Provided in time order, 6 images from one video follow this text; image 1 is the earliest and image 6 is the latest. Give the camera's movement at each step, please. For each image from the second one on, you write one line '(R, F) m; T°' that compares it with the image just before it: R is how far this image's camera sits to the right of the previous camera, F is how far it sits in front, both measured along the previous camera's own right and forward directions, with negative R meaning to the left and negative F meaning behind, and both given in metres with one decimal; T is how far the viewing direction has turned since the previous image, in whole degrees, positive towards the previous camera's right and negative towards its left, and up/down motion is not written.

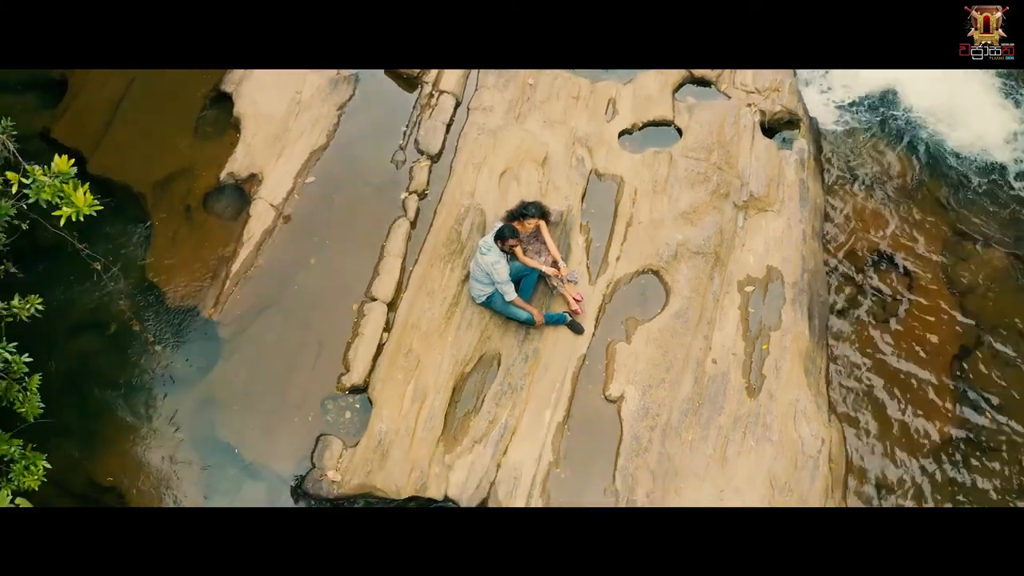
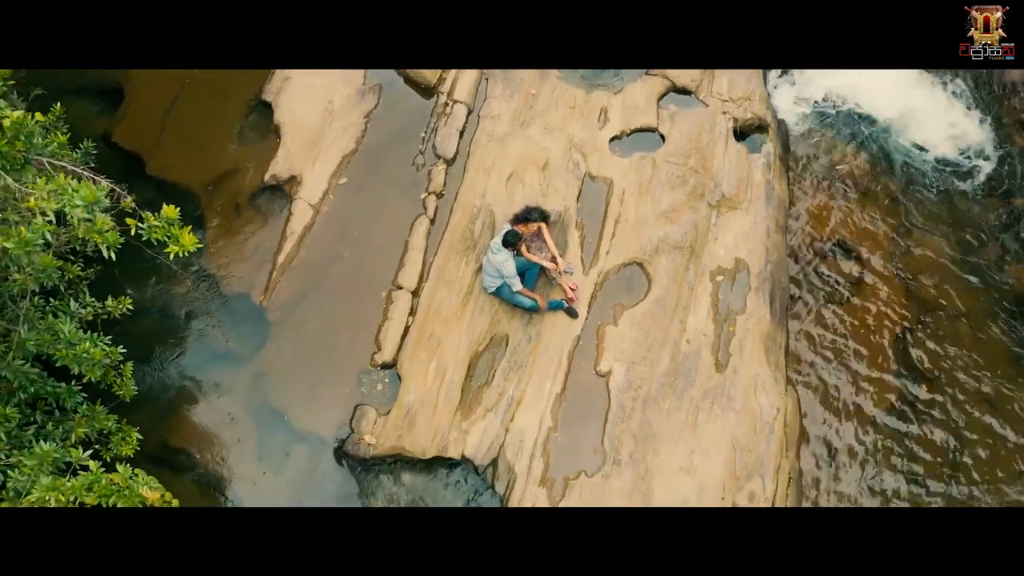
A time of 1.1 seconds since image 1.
(0.0, -1.0) m; 0°
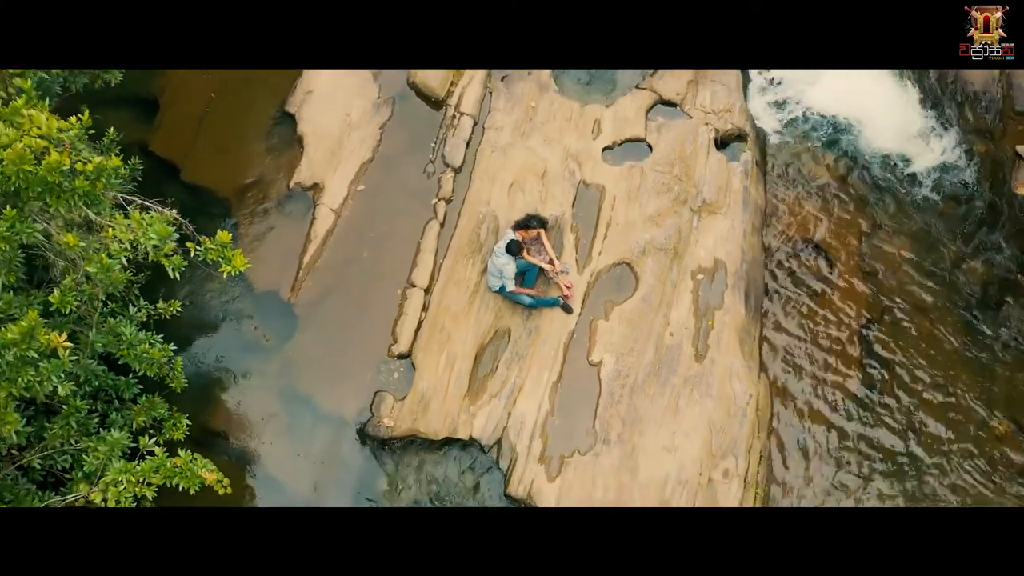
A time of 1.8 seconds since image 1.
(0.0, -0.8) m; 0°
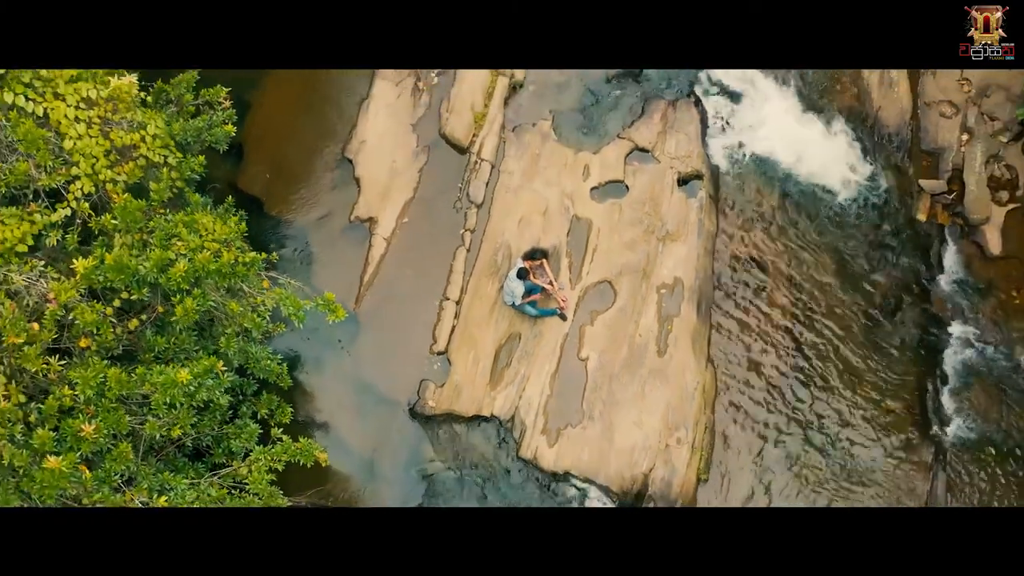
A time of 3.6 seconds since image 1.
(-0.1, -2.5) m; 0°
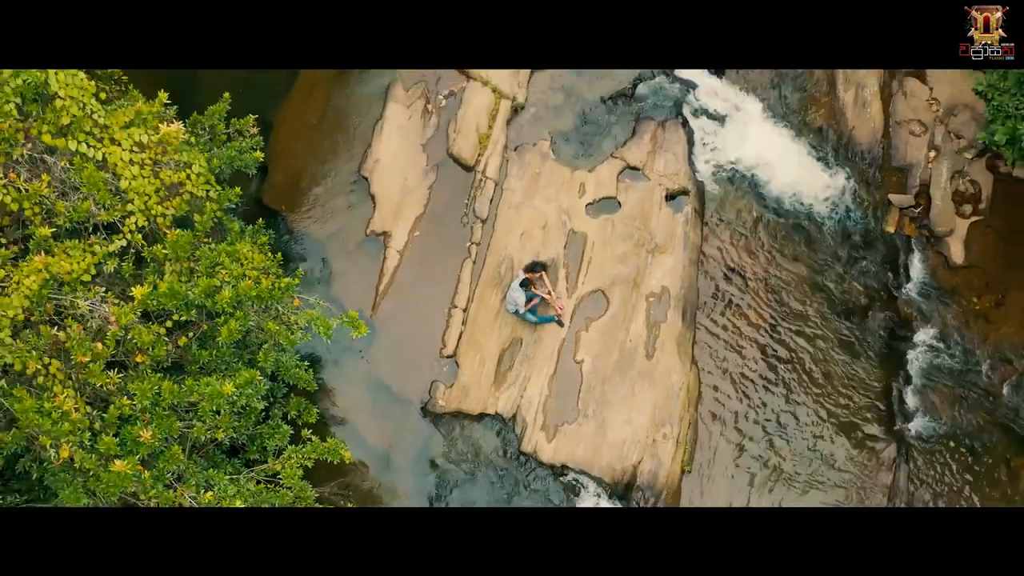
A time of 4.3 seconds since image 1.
(0.0, -1.0) m; 0°
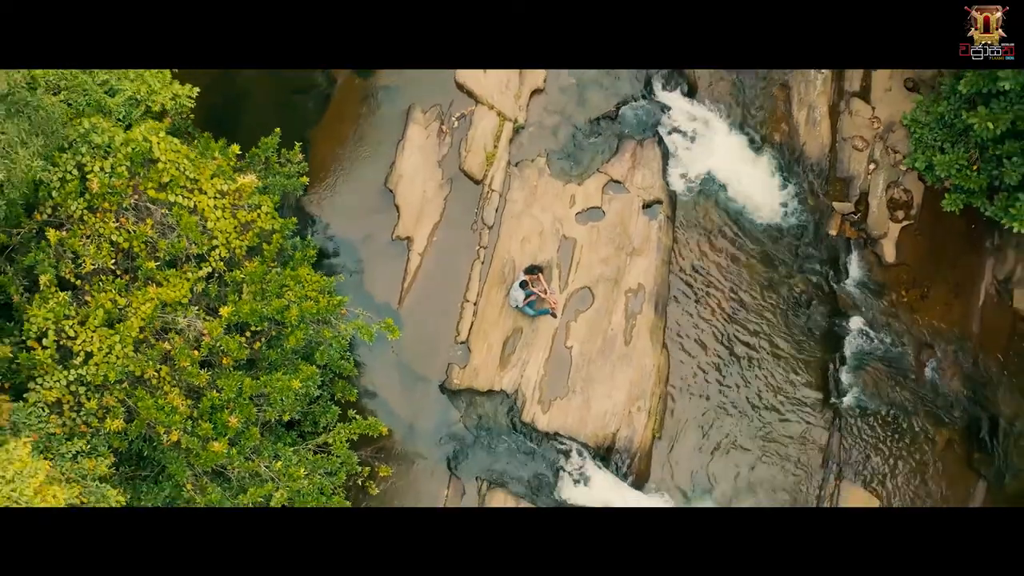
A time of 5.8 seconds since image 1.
(0.0, -2.3) m; 0°
